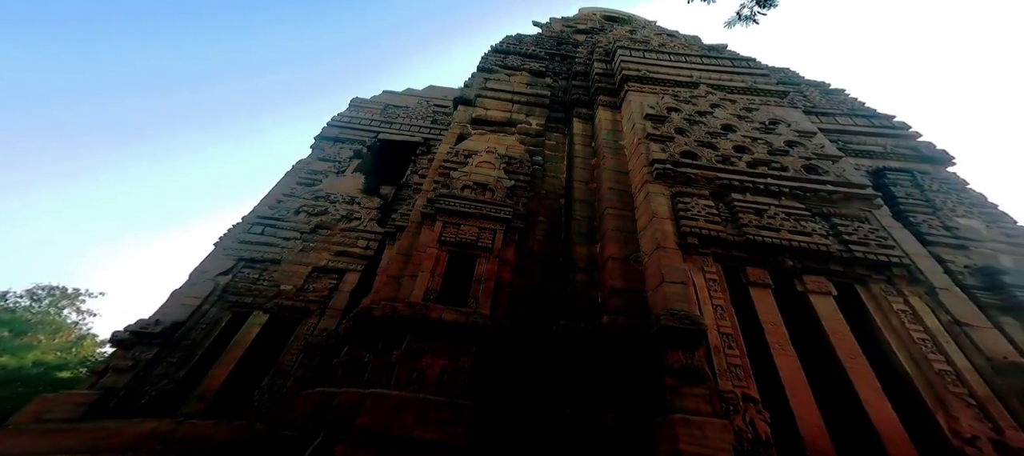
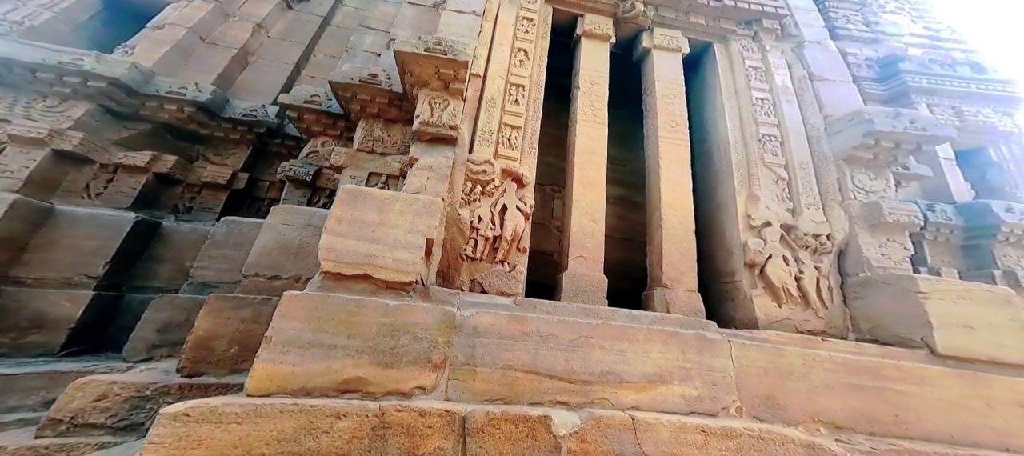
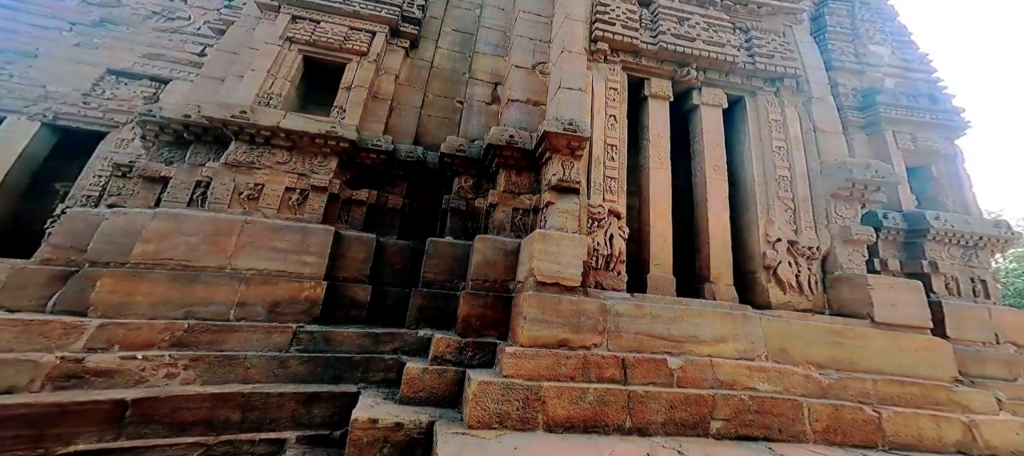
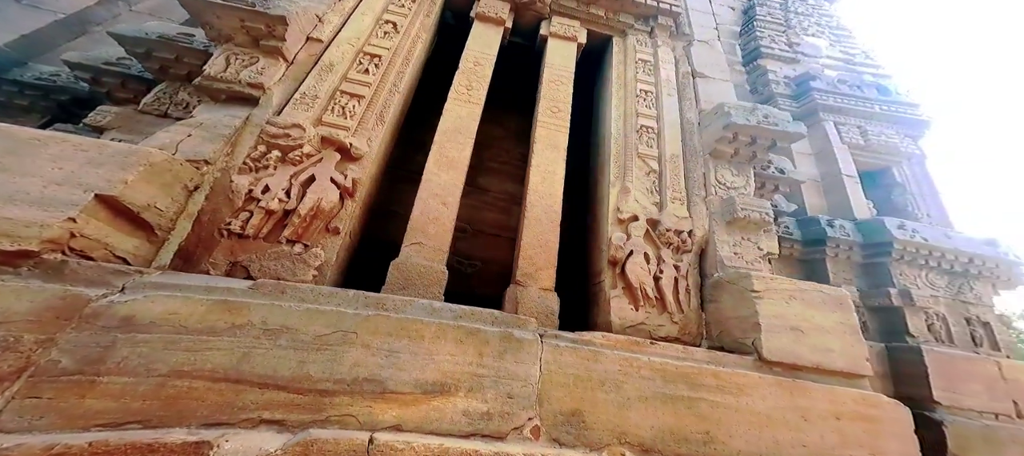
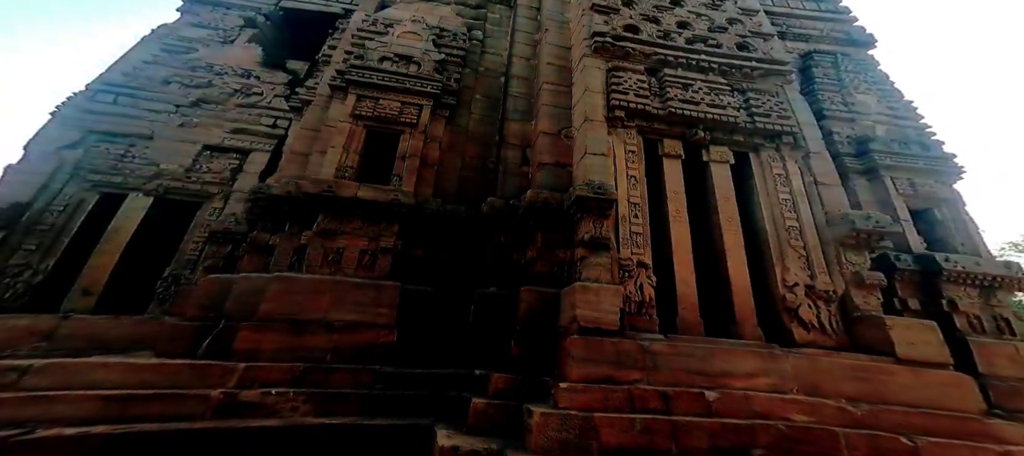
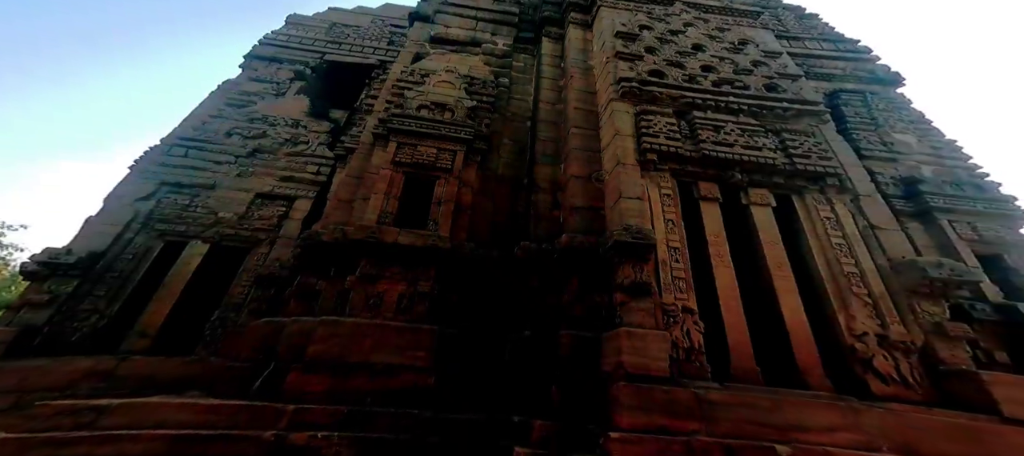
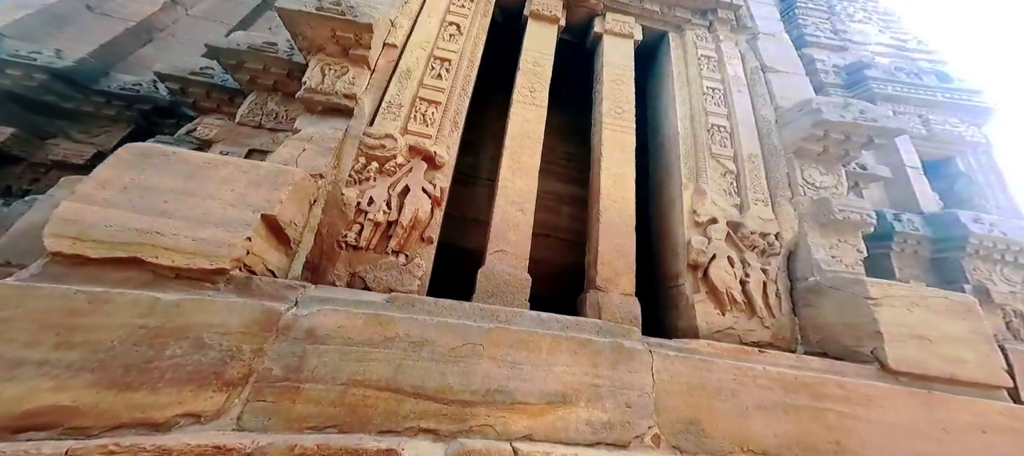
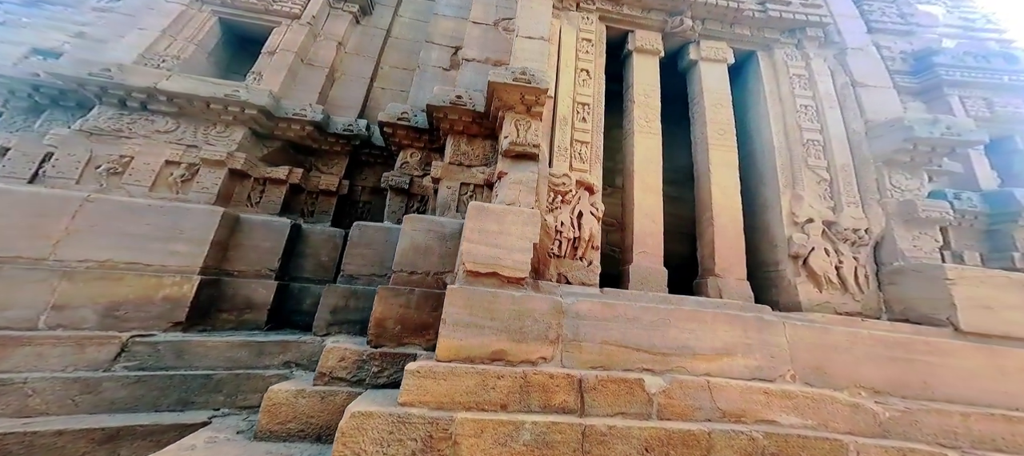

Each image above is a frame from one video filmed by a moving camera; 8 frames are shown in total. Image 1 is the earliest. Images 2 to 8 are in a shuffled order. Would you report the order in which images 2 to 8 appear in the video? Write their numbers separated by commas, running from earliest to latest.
6, 5, 3, 8, 2, 7, 4
